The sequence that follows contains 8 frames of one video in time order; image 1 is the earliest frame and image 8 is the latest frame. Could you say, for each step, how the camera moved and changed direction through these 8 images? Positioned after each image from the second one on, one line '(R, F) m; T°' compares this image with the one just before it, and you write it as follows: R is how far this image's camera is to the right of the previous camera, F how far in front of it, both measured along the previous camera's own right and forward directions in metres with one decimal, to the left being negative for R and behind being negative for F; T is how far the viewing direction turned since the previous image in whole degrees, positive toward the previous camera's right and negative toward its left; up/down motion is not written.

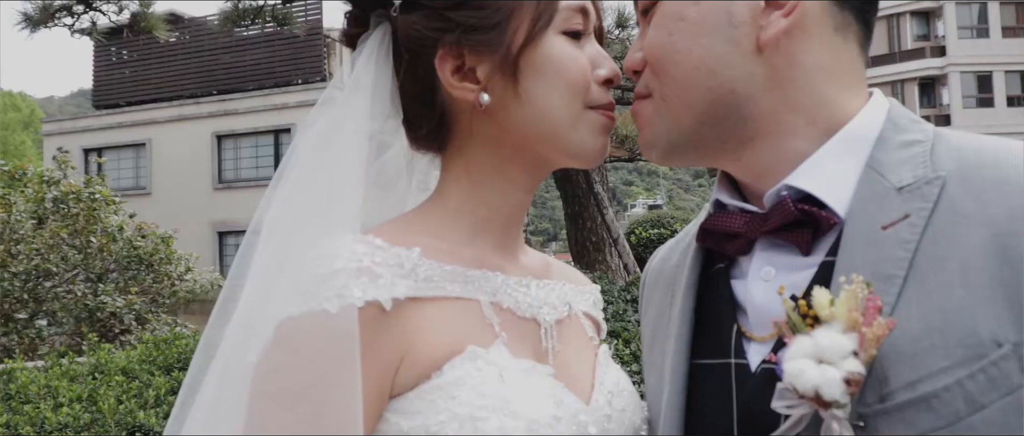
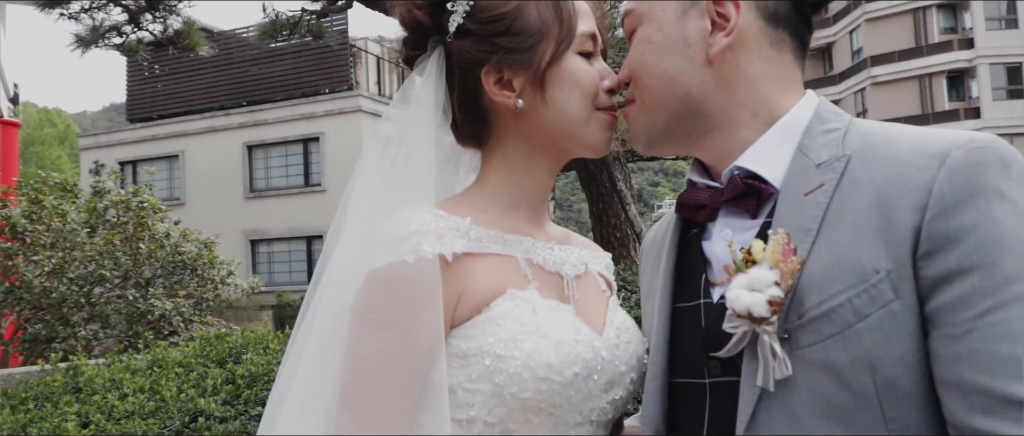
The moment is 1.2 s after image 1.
(0.0, -0.3) m; -2°
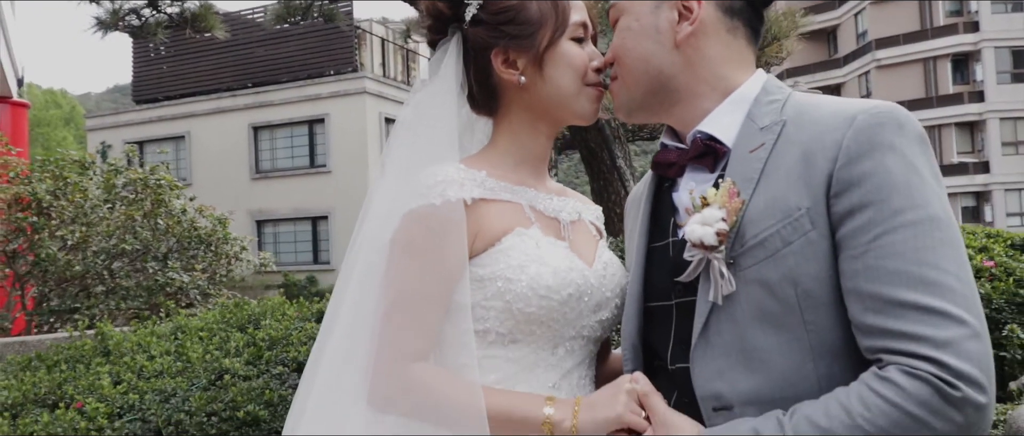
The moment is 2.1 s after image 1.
(0.0, -0.3) m; 0°
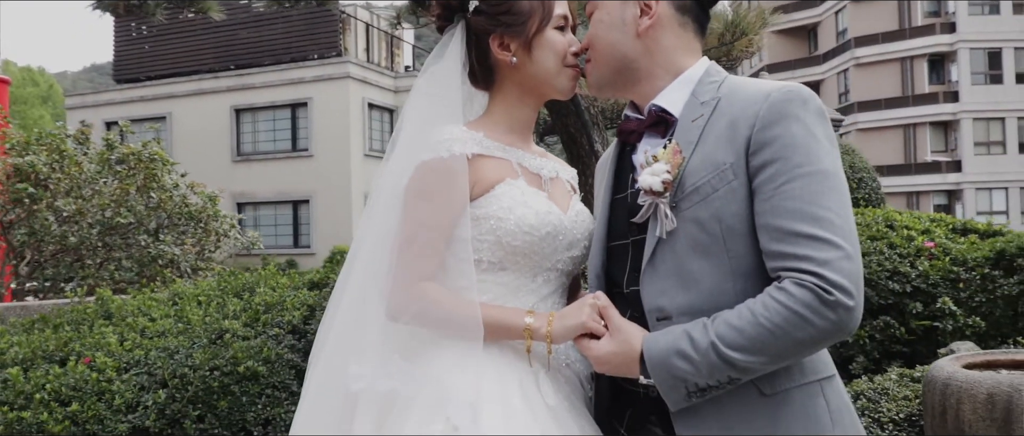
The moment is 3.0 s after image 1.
(0.0, -0.3) m; +1°
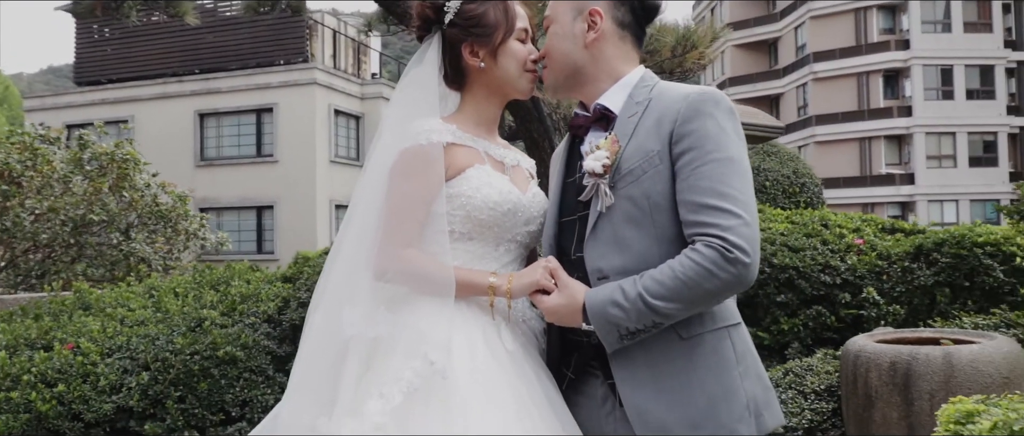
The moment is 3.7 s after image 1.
(0.0, -0.3) m; +2°
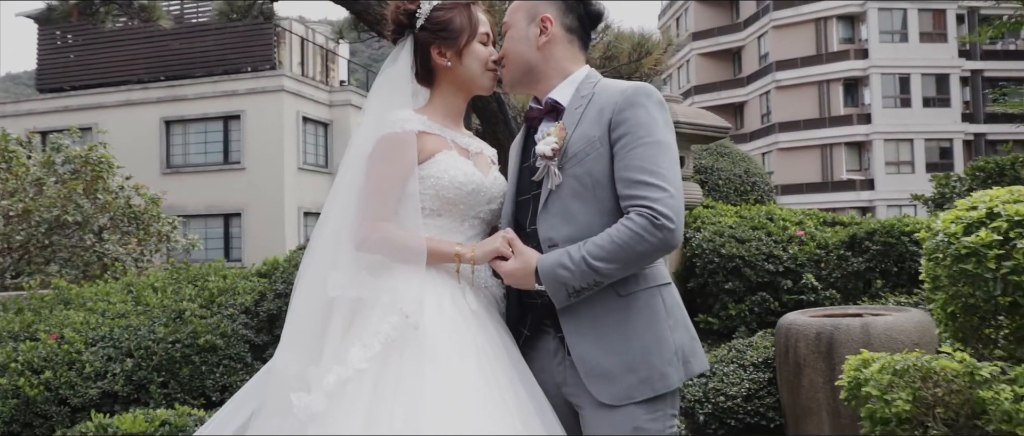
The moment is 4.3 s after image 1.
(0.0, -0.3) m; +2°
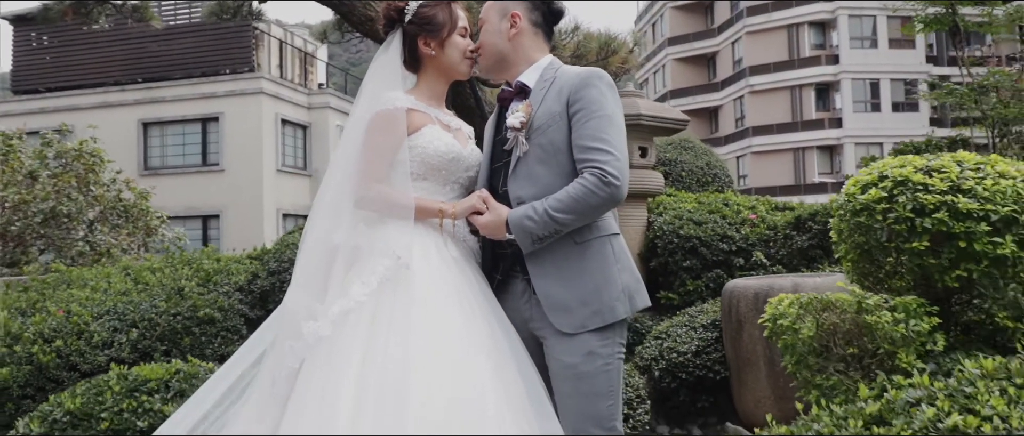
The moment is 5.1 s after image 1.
(0.0, -0.4) m; +2°
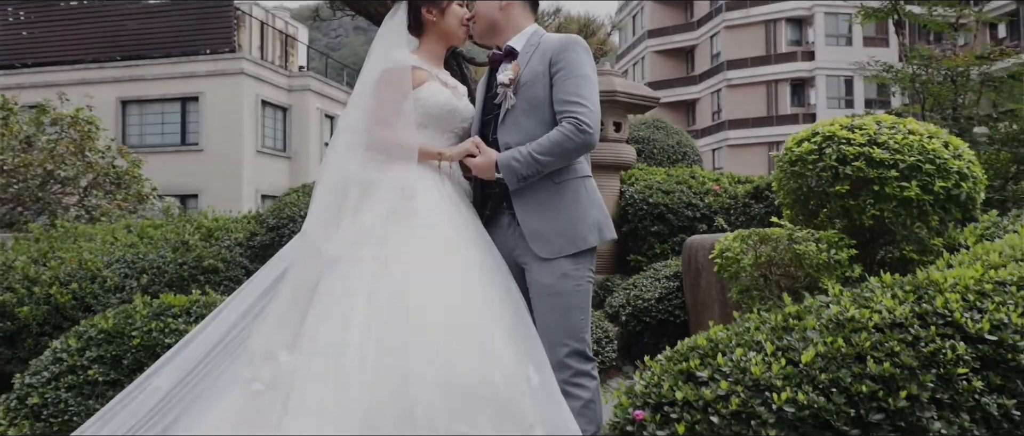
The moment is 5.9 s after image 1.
(0.0, -0.5) m; +2°
